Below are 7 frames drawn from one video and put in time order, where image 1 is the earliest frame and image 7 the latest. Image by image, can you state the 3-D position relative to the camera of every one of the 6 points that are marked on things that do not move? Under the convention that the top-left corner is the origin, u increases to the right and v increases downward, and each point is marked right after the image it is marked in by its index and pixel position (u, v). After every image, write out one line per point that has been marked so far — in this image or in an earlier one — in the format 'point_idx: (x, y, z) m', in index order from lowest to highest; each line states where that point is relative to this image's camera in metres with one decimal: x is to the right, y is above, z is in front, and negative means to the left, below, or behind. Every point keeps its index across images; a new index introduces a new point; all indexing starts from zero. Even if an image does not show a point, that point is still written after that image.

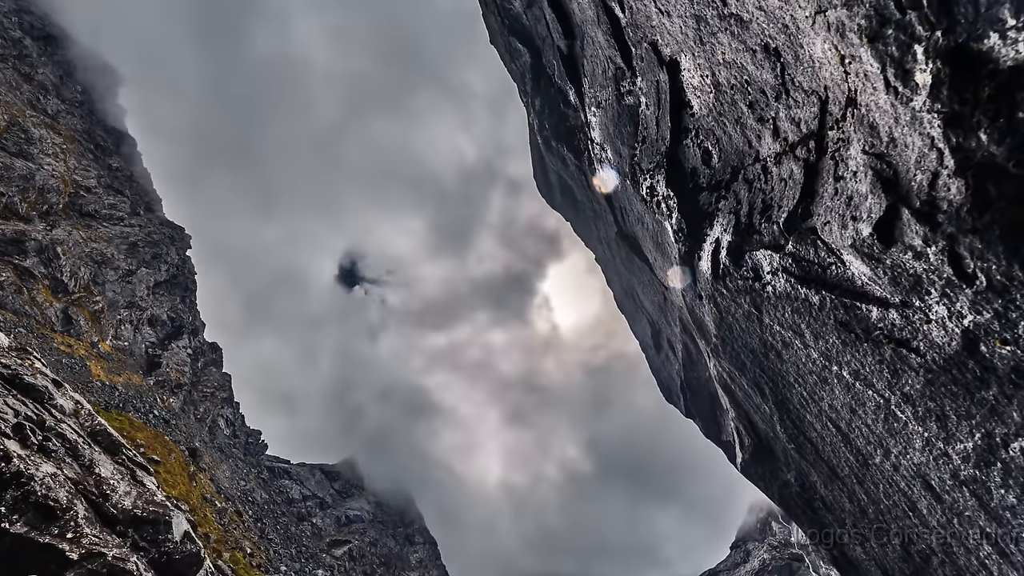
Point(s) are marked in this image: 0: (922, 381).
0: (+13.8, -3.2, +16.4) m
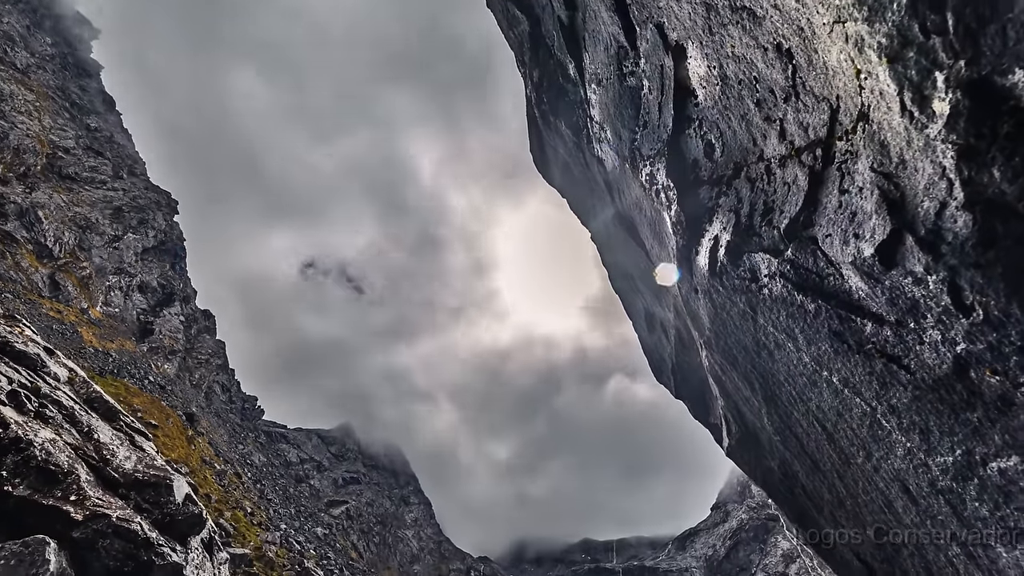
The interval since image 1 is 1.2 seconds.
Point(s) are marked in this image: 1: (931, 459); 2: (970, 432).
0: (+13.8, -3.8, +17.0) m
1: (+14.5, -5.9, +16.9) m
2: (+14.2, -4.5, +15.4) m
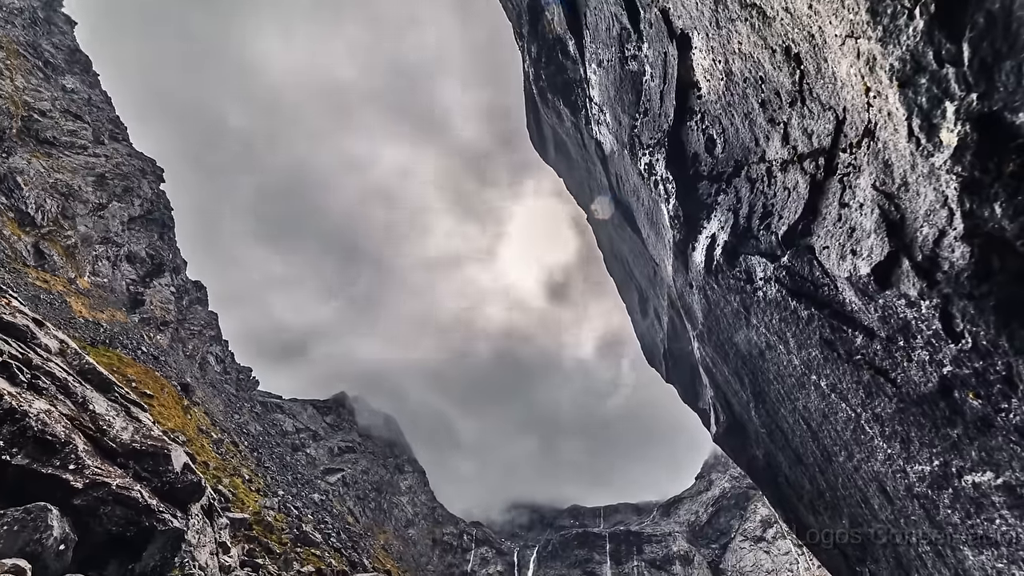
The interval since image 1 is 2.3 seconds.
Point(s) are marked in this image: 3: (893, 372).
0: (+13.8, -4.3, +17.7) m
1: (+14.4, -6.5, +17.8) m
2: (+14.2, -5.1, +16.1) m
3: (+13.3, -3.0, +17.2) m
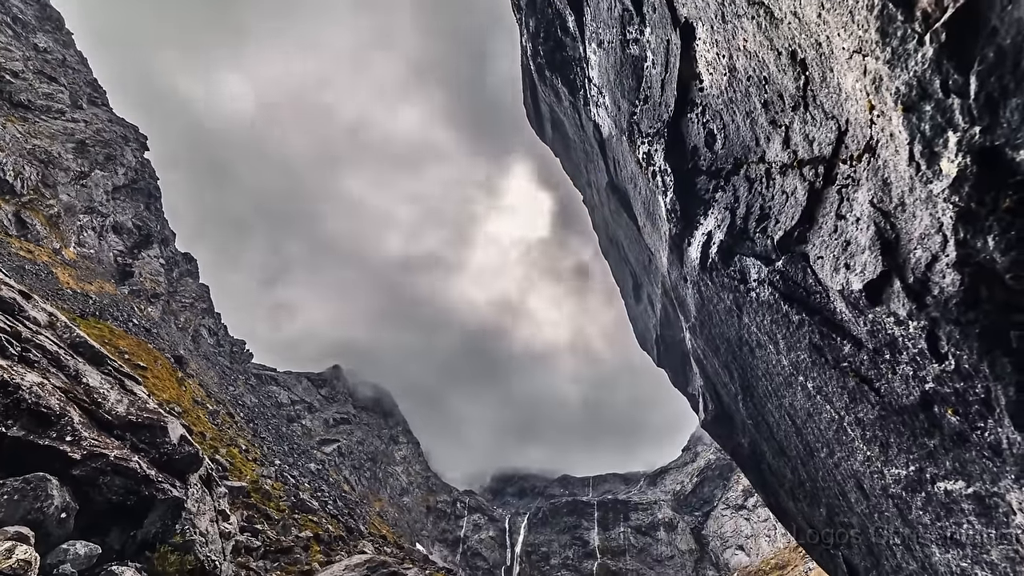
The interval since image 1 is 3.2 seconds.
0: (+13.7, -4.7, +18.4) m
1: (+14.3, -6.9, +18.7) m
2: (+14.2, -5.7, +16.9) m
3: (+13.2, -3.4, +17.8) m
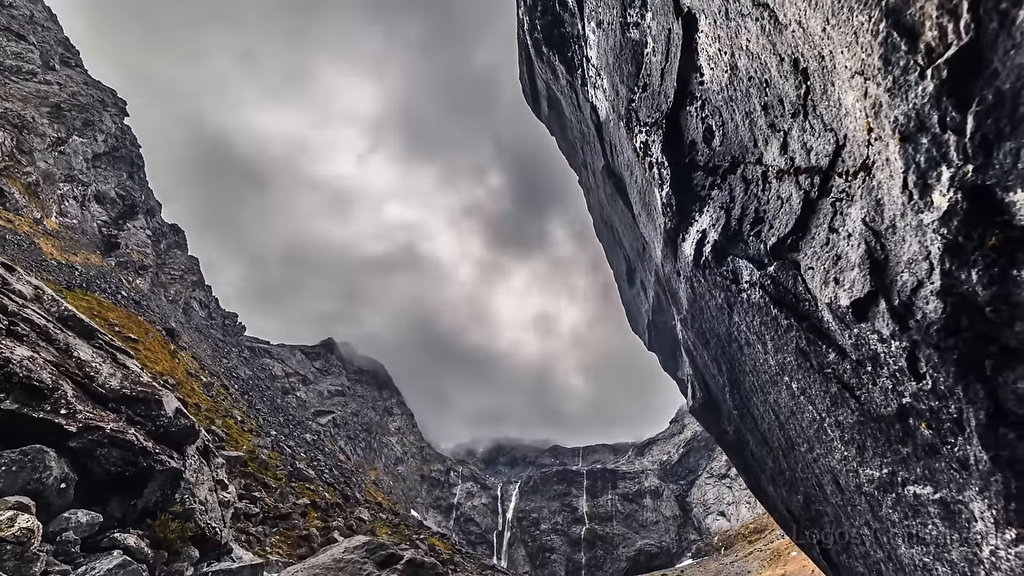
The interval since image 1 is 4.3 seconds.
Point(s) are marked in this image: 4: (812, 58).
0: (+13.5, -5.1, +19.4) m
1: (+14.2, -7.2, +19.8) m
2: (+14.0, -6.2, +17.9) m
3: (+13.1, -3.9, +18.6) m
4: (+10.7, +8.2, +17.7) m
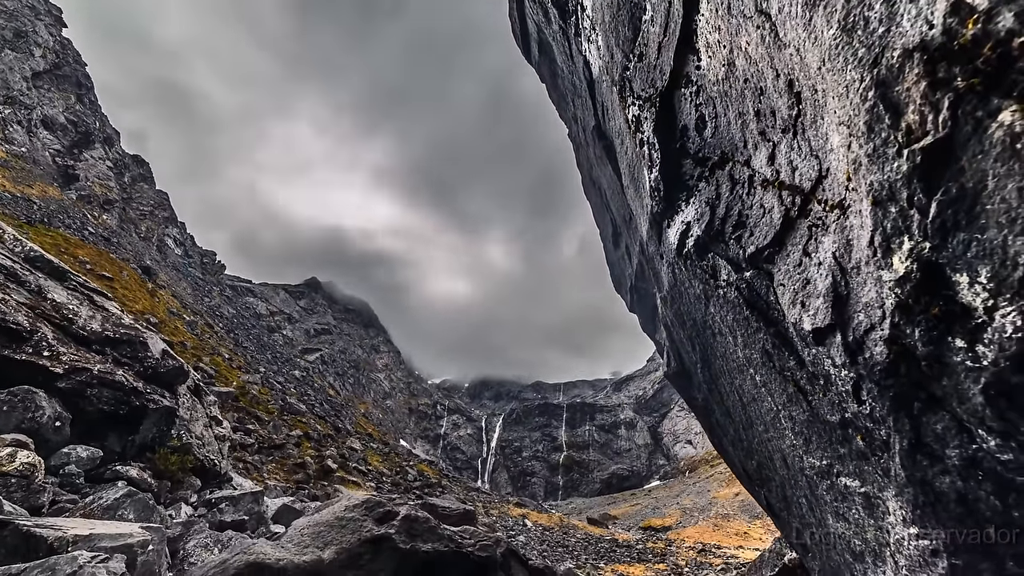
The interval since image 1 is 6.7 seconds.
0: (+13.0, -5.7, +21.9) m
1: (+13.6, -7.7, +22.8) m
2: (+13.6, -7.0, +20.7) m
3: (+12.6, -4.5, +21.0) m
4: (+10.4, +7.2, +17.8) m
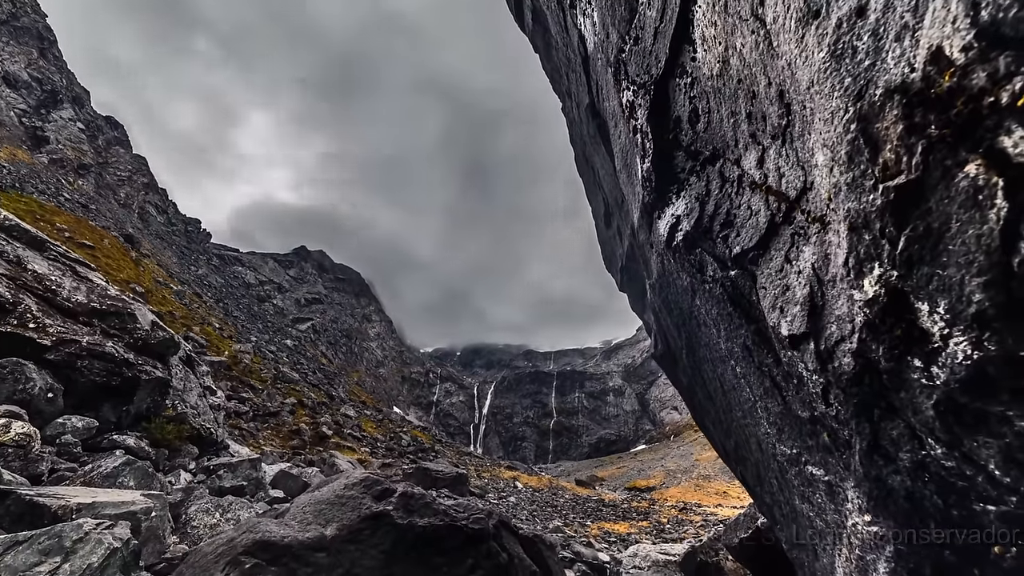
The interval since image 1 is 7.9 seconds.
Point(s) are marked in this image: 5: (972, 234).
0: (+12.6, -5.7, +23.5) m
1: (+13.1, -7.6, +24.6) m
2: (+13.2, -7.1, +22.5) m
3: (+12.3, -4.6, +22.5) m
4: (+10.2, +6.8, +18.2) m
5: (+11.4, +1.3, +12.2) m
